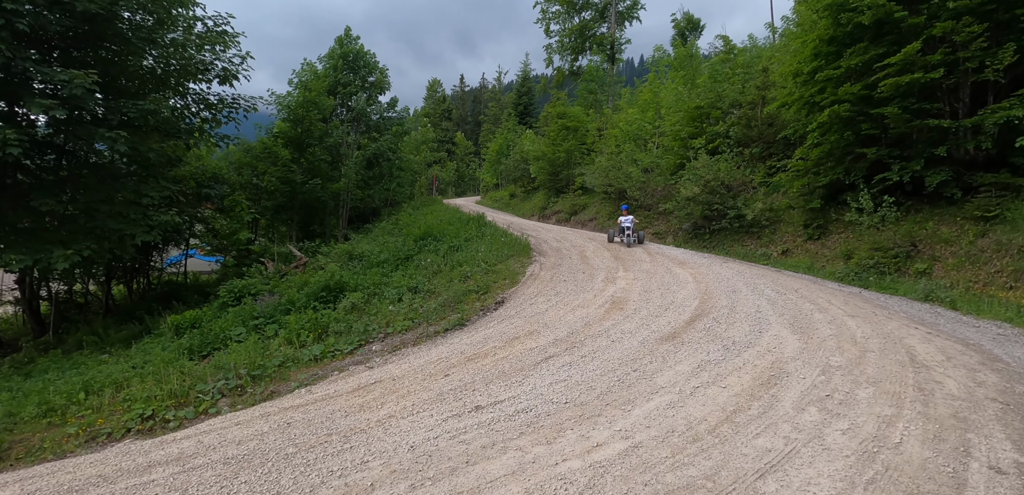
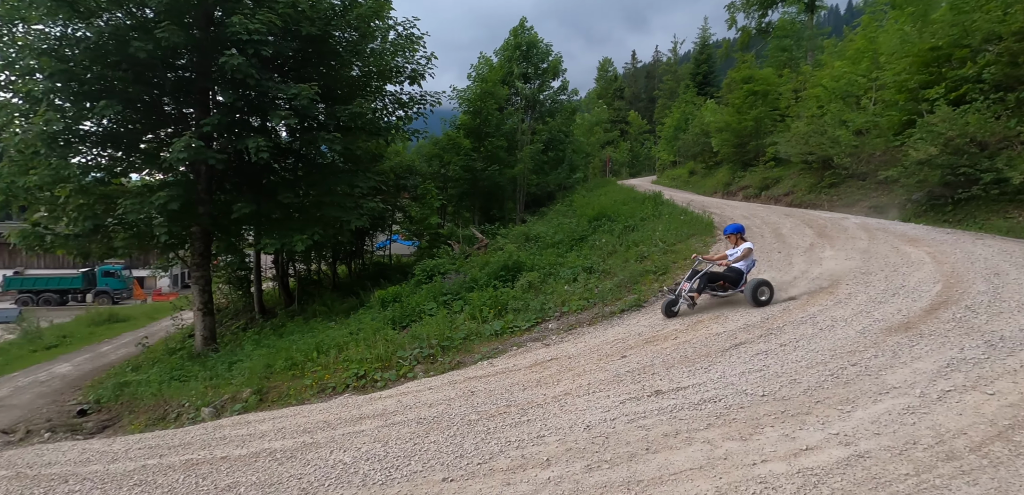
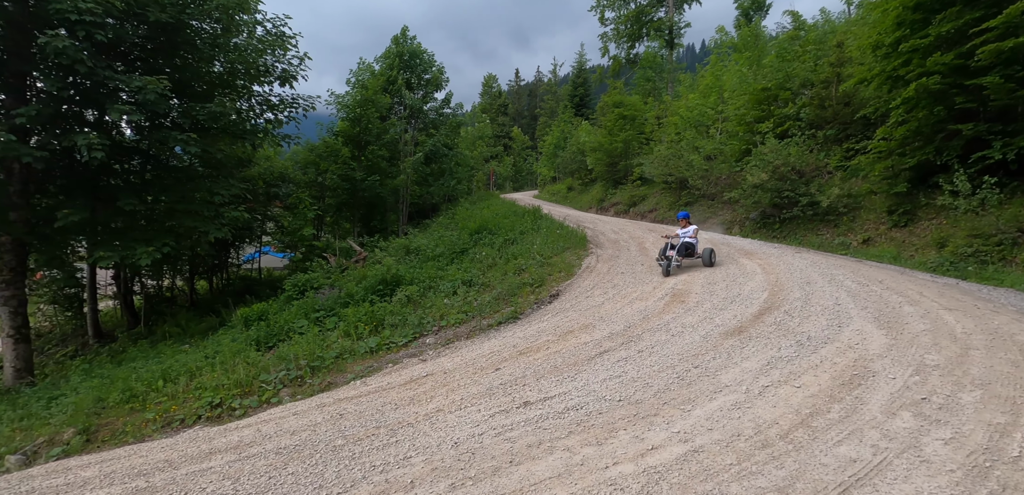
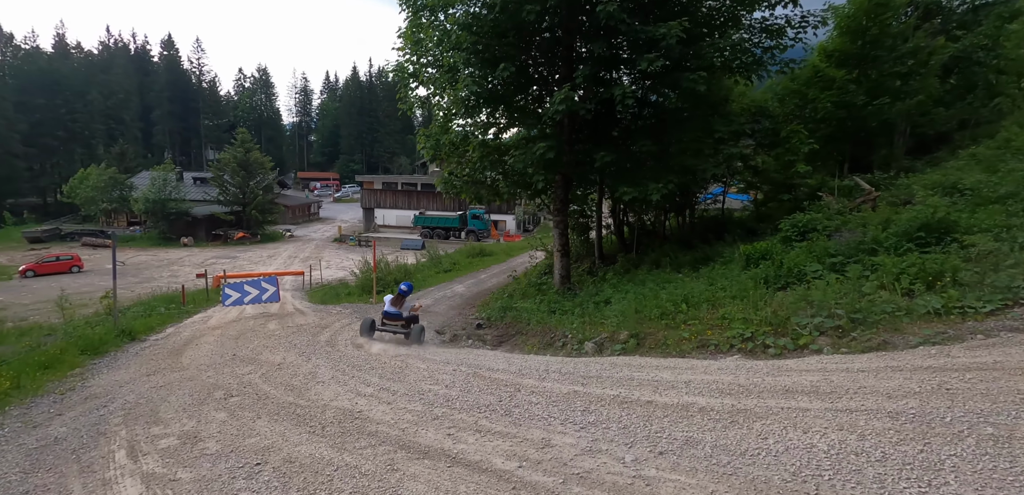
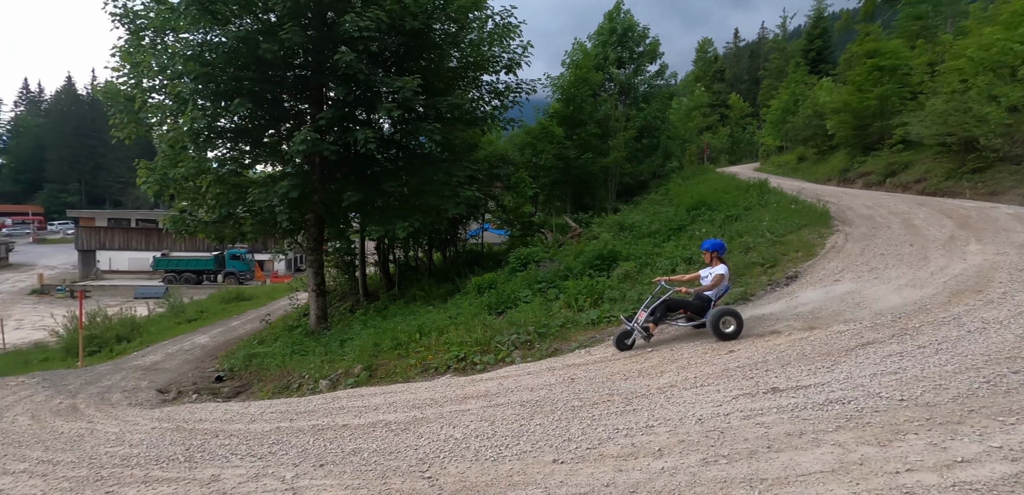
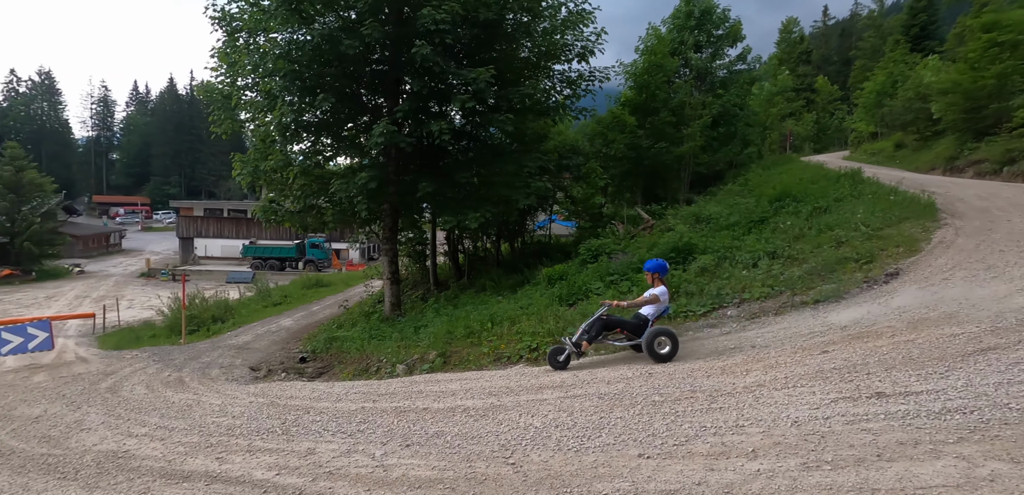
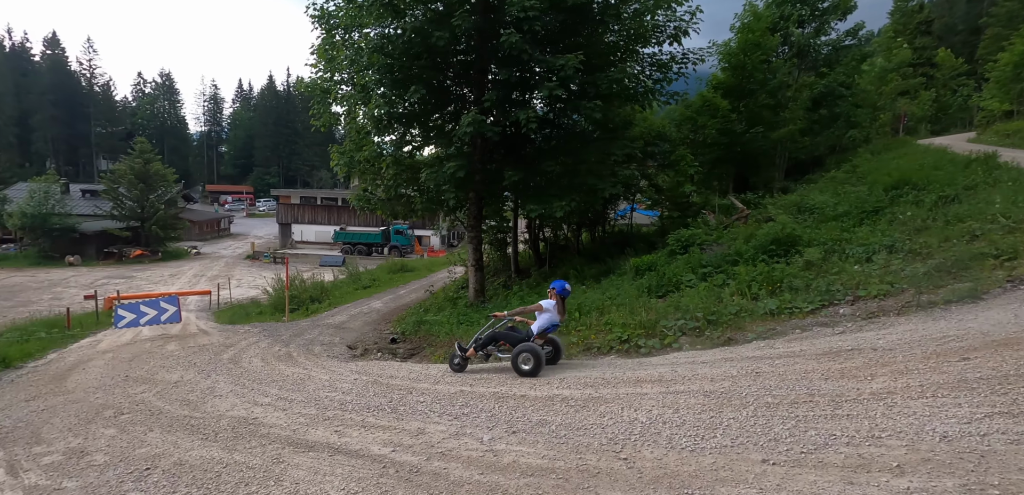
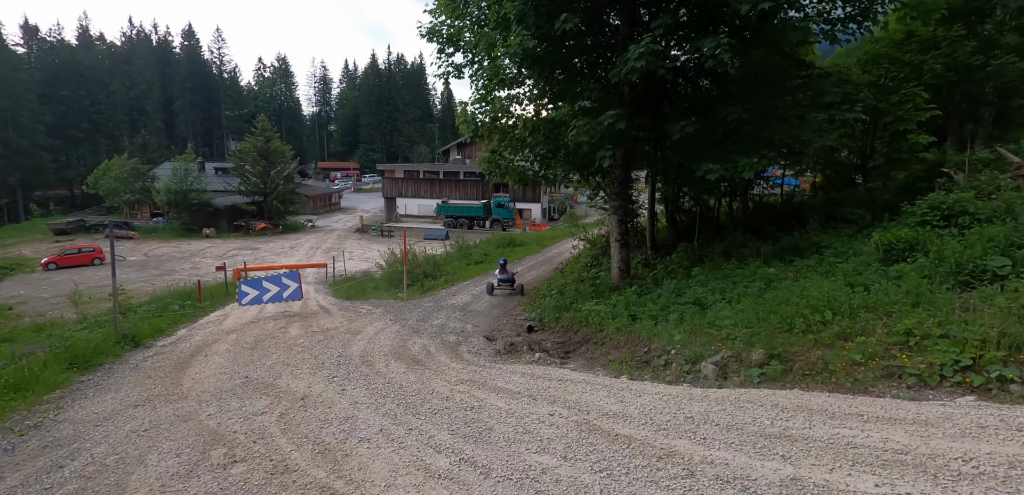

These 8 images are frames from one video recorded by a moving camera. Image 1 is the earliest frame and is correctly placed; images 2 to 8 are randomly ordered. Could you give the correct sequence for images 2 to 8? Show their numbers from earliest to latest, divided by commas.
3, 2, 5, 6, 7, 4, 8
